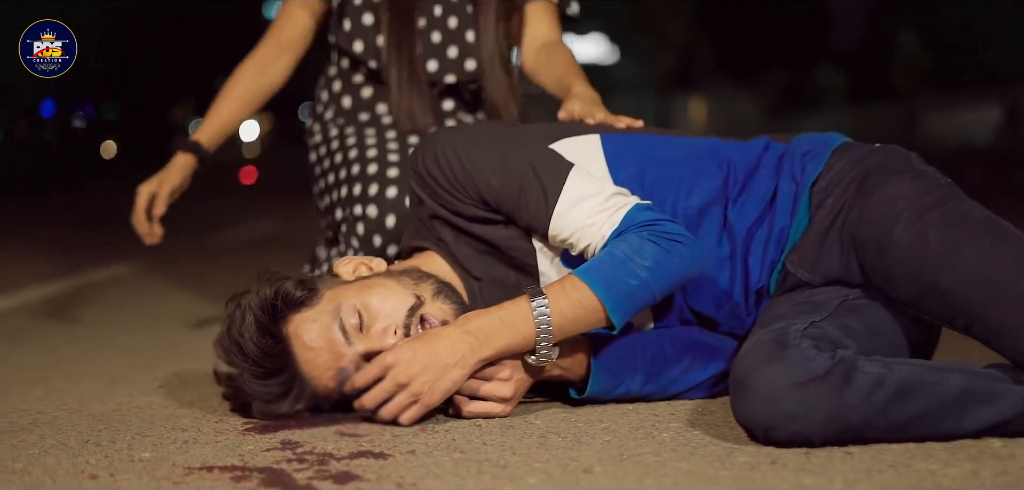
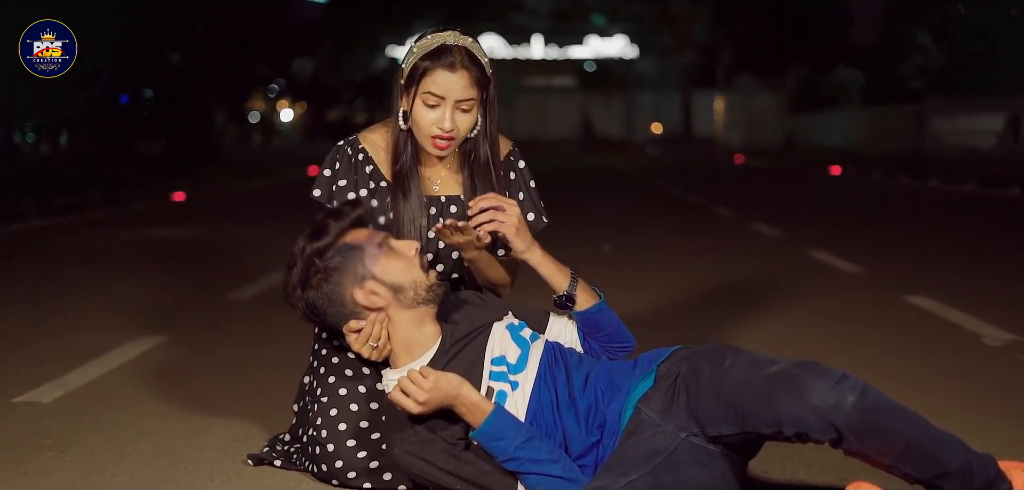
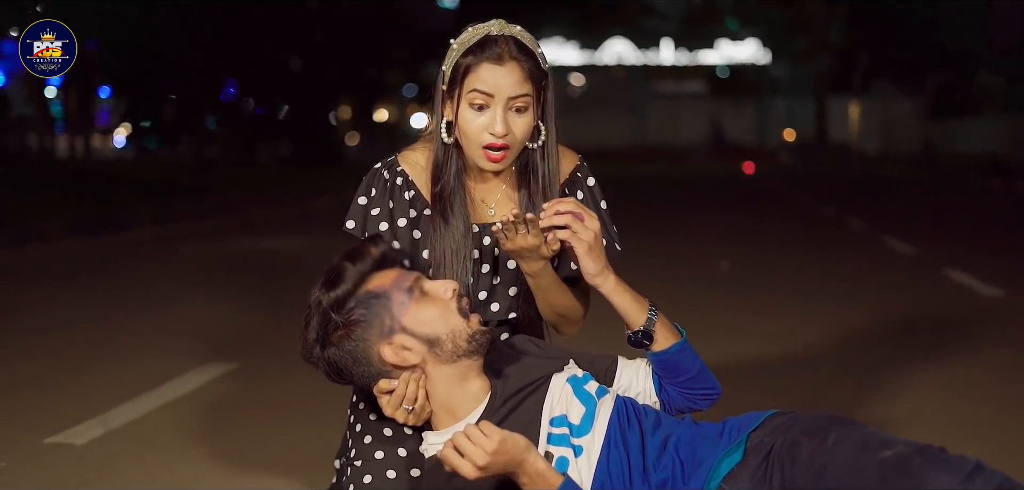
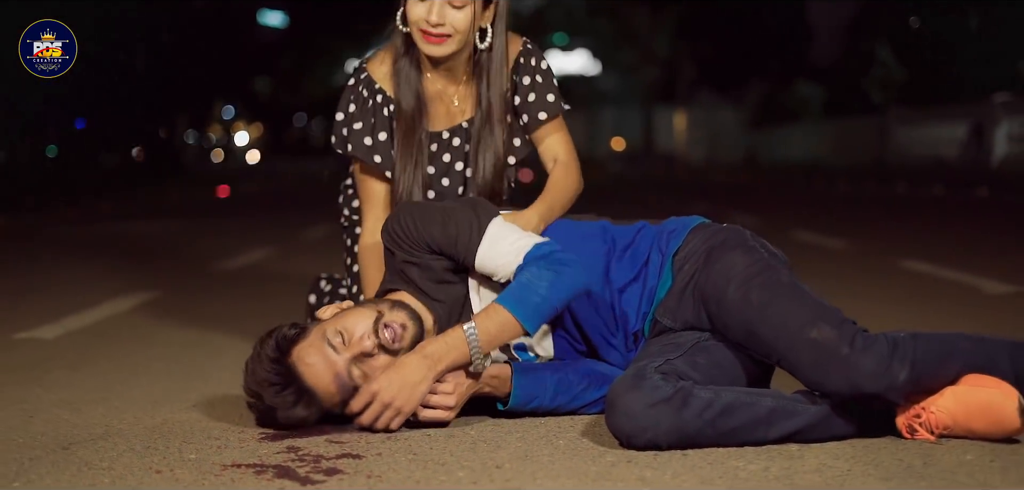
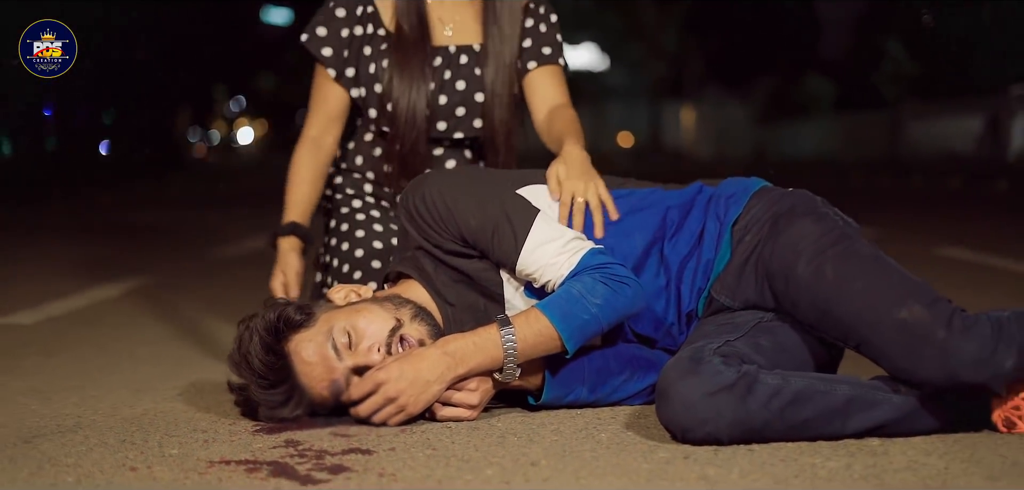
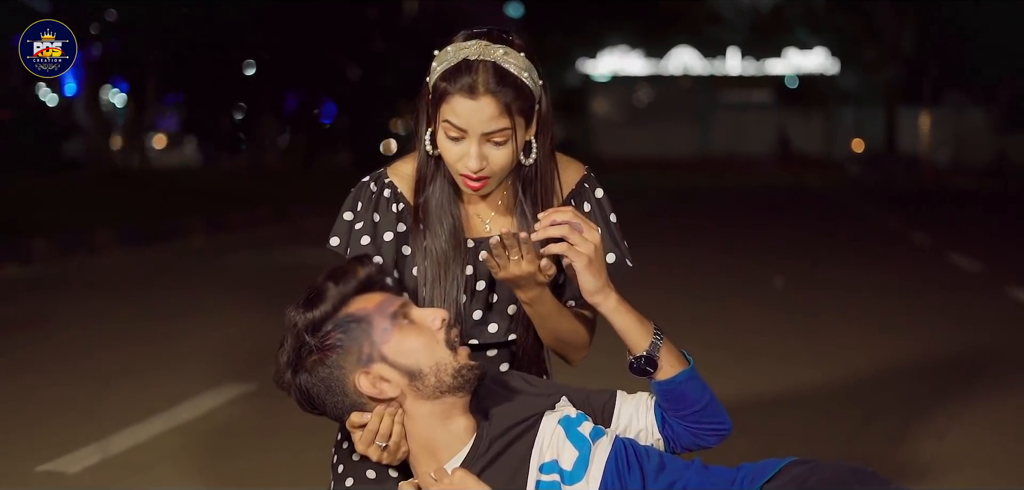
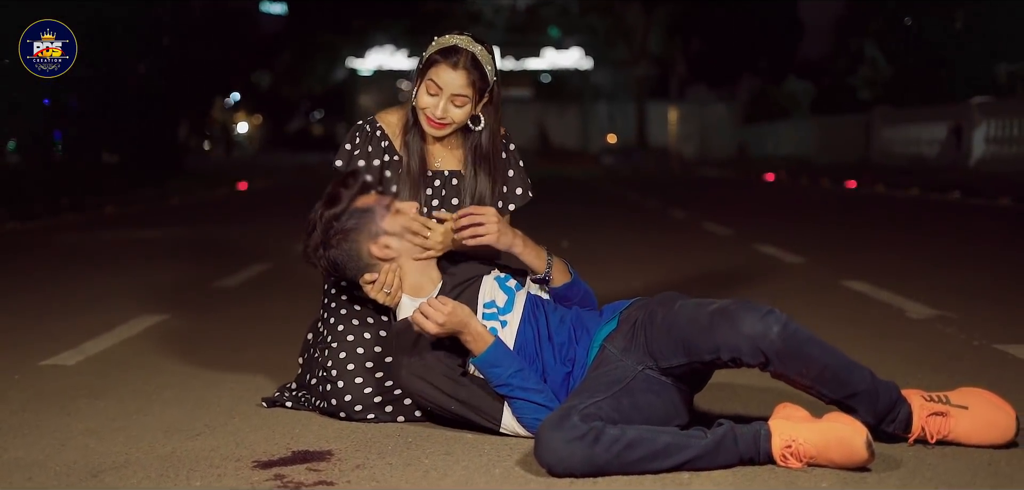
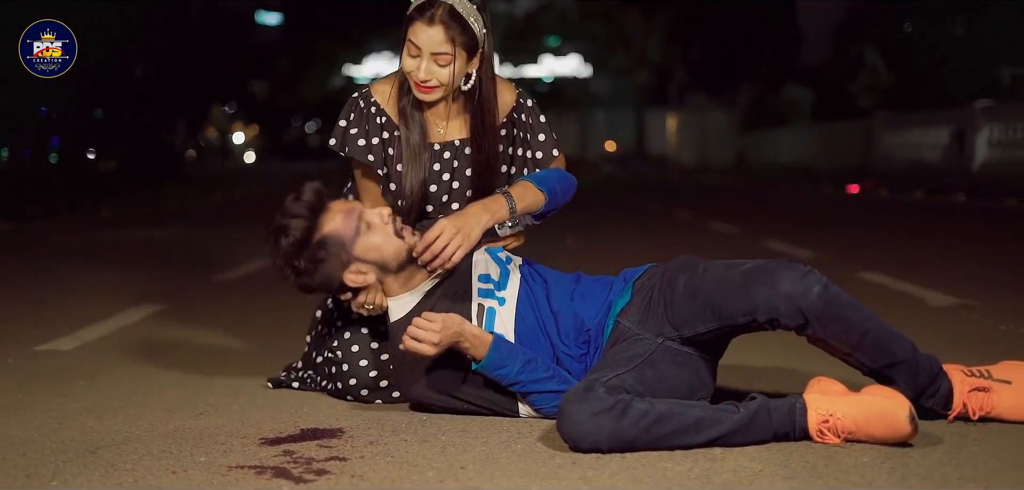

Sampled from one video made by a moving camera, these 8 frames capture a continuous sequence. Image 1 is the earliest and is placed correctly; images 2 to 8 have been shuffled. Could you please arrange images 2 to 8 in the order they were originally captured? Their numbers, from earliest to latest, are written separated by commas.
5, 4, 8, 7, 2, 3, 6
